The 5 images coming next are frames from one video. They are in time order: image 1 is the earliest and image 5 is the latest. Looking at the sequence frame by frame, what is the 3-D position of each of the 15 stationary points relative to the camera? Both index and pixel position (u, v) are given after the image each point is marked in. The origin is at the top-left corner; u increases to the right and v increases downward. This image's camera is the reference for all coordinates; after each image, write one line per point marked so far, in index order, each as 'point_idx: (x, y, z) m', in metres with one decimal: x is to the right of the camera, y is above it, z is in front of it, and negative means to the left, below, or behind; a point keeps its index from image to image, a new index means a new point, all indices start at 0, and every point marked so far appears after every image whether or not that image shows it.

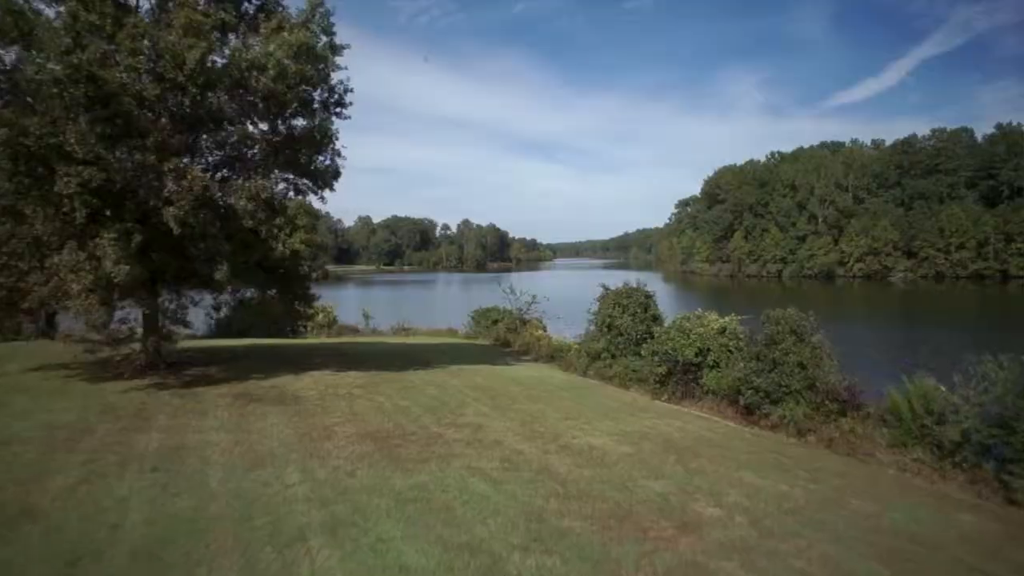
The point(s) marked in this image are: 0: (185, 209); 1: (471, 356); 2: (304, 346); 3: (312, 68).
0: (-3.6, +0.9, +7.7) m
1: (-1.0, -1.7, +16.9) m
2: (-4.6, -1.3, +15.4) m
3: (-2.7, +3.0, +9.7) m
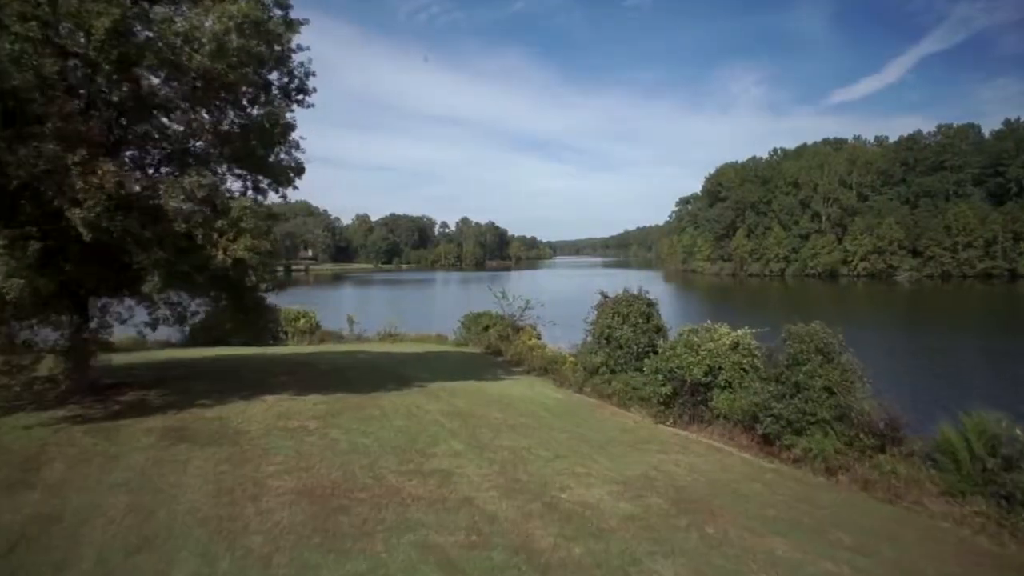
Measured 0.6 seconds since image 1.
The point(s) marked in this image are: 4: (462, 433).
0: (-3.8, +0.7, +6.4) m
1: (-1.2, -1.8, +15.6) m
2: (-4.8, -1.4, +14.1) m
3: (-3.0, +2.9, +8.3) m
4: (-0.6, -1.6, +7.9) m
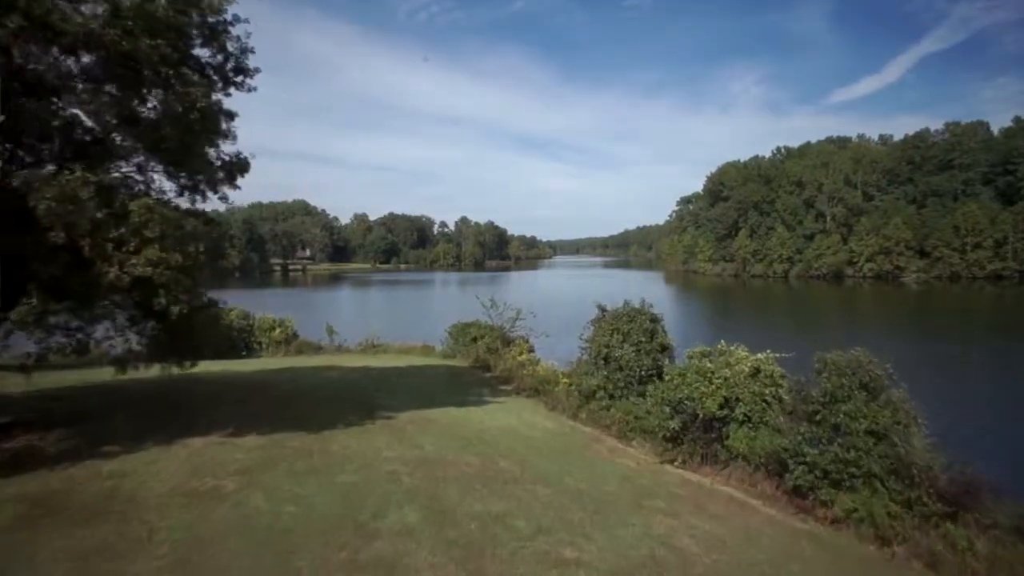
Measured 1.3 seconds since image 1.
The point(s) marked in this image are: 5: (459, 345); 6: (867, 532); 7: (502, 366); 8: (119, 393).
0: (-4.0, +0.5, +4.8) m
1: (-1.4, -2.0, +14.0) m
2: (-5.0, -1.6, +12.5) m
3: (-3.2, +2.7, +6.7) m
4: (-0.8, -1.8, +6.3) m
5: (-1.4, -1.5, +18.8) m
6: (+3.3, -2.2, +6.5) m
7: (-0.2, -1.8, +15.9) m
8: (-5.5, -1.5, +9.8) m
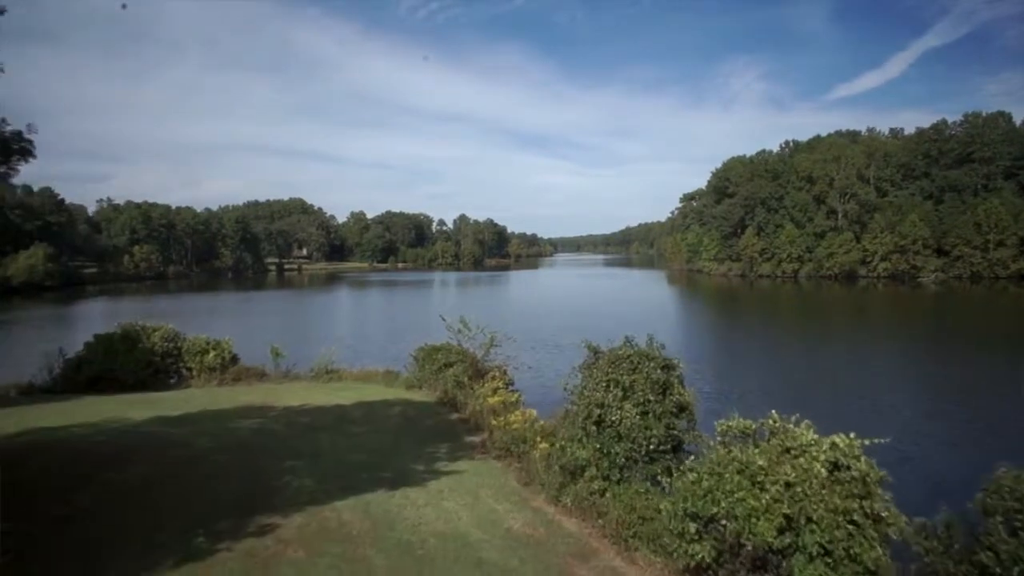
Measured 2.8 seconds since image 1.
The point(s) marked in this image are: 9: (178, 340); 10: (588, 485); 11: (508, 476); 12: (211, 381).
0: (-4.6, +0.1, +1.5) m
1: (-1.9, -2.4, +10.7) m
2: (-5.5, -2.0, +9.2) m
3: (-3.7, +2.2, +3.4) m
4: (-1.3, -2.2, +3.0) m
5: (-1.9, -1.9, +15.5) m
6: (+2.7, -2.6, +3.1) m
7: (-0.7, -2.1, +12.6) m
8: (-6.0, -1.9, +6.5) m
9: (-8.1, -1.3, +17.1) m
10: (+0.8, -2.2, +7.8) m
11: (0.0, -2.5, +9.3) m
12: (-7.1, -2.2, +16.6) m
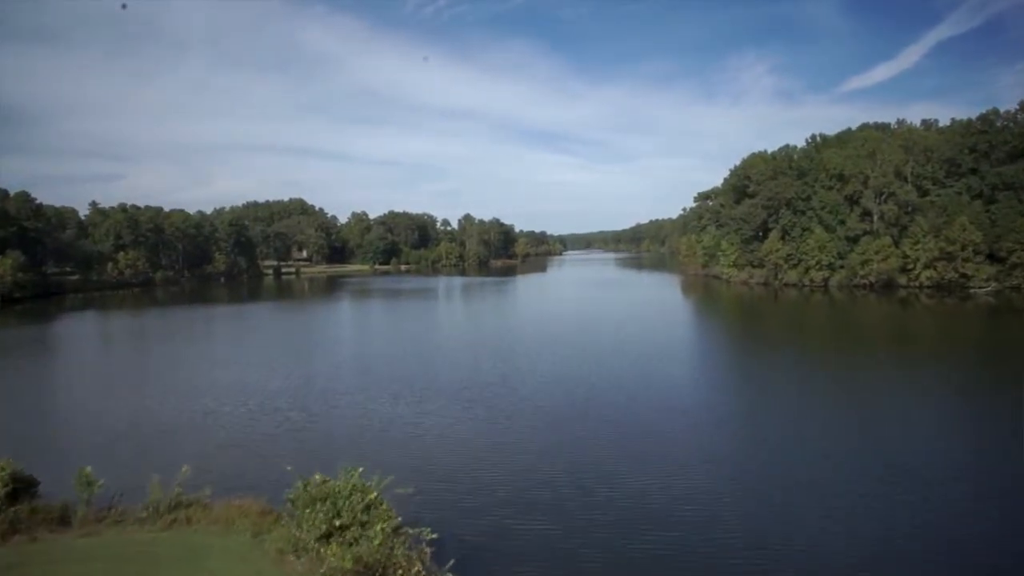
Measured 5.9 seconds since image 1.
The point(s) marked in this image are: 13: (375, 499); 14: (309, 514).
0: (-5.6, -1.4, -4.9) m
1: (-2.8, -3.8, +4.2) m
2: (-6.4, -3.5, +2.8) m
3: (-4.8, +0.8, -3.0) m
4: (-2.3, -3.7, -3.5) m
5: (-2.7, -3.3, +9.1) m
6: (+1.7, -4.0, -3.4) m
7: (-1.6, -3.5, +6.1) m
8: (-6.9, -3.4, +0.1) m
9: (-8.9, -2.7, +10.7) m
10: (-0.1, -3.6, +1.3) m
11: (-0.9, -3.9, +2.9) m
12: (-7.9, -3.6, +10.2) m
13: (-1.6, -2.5, +9.2) m
14: (-2.5, -2.8, +8.9) m
